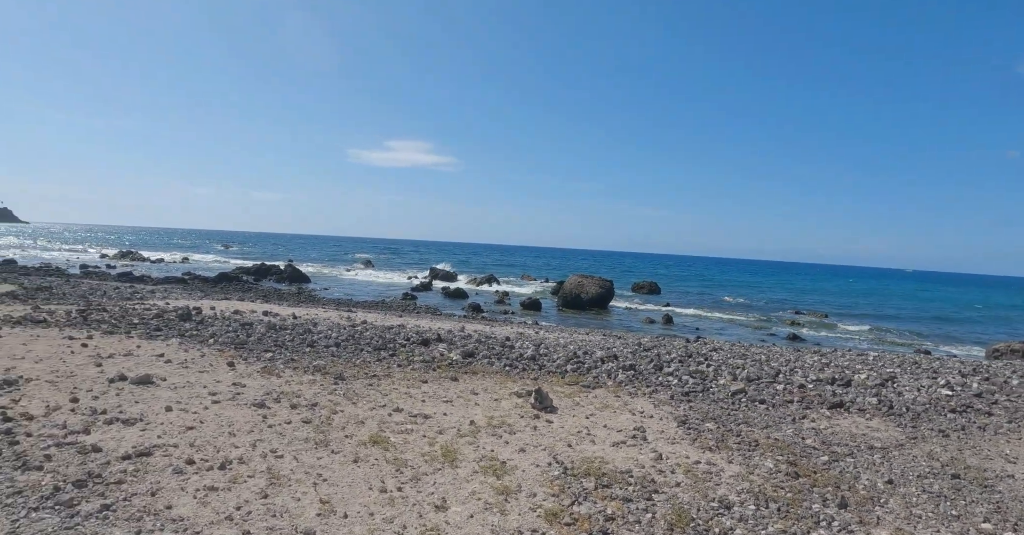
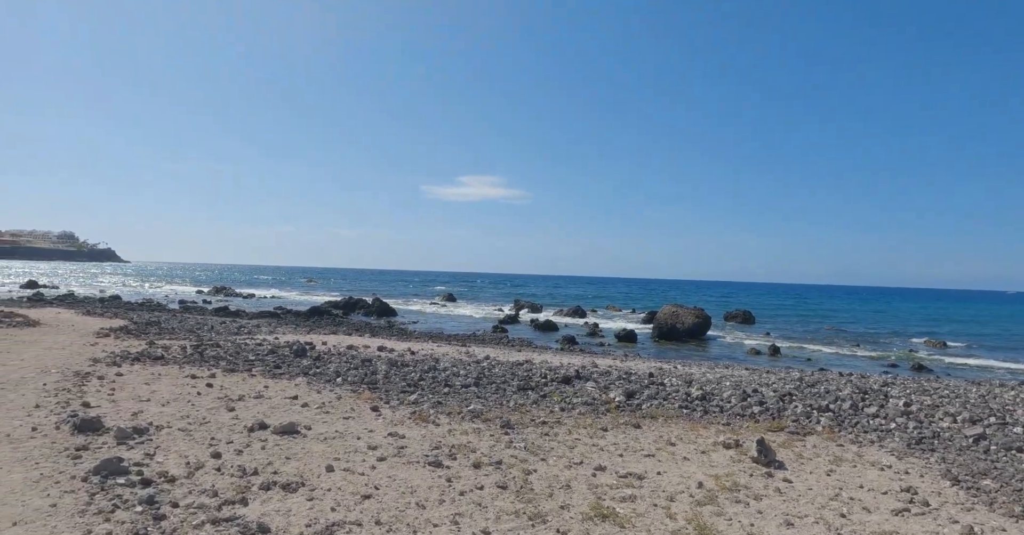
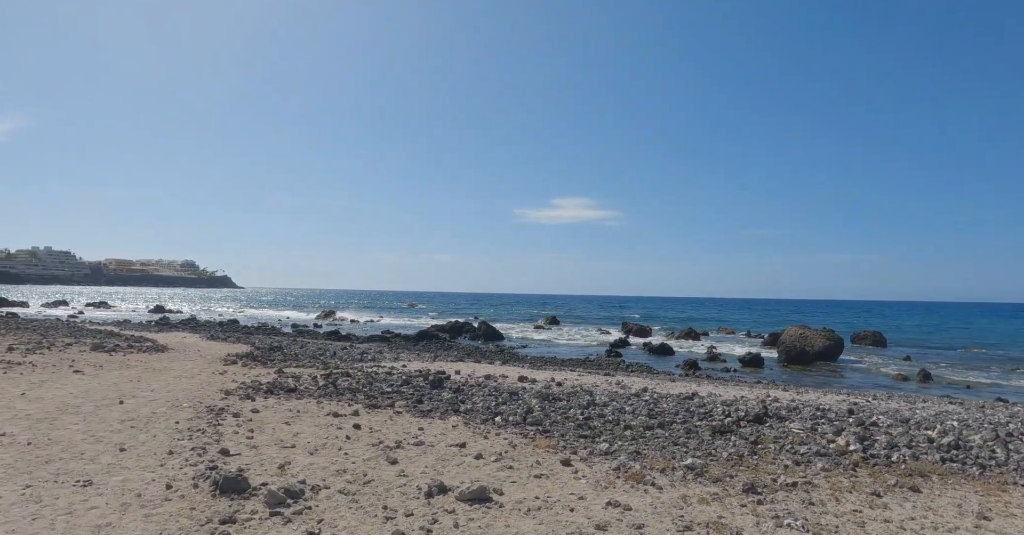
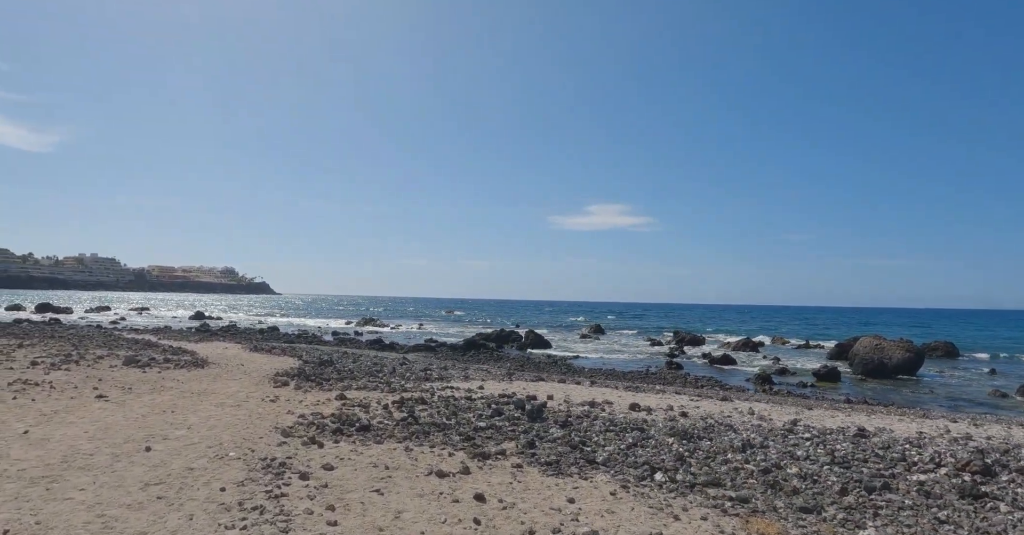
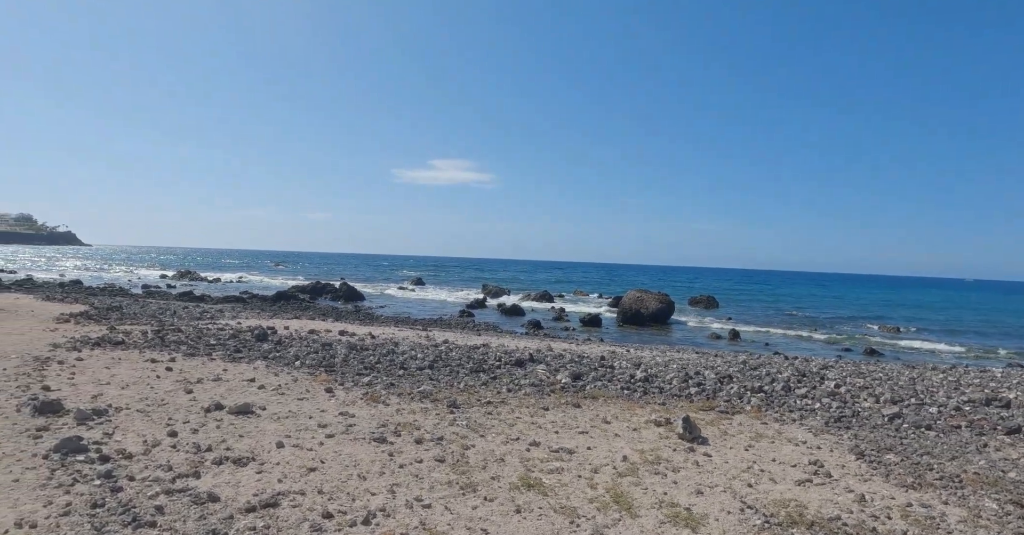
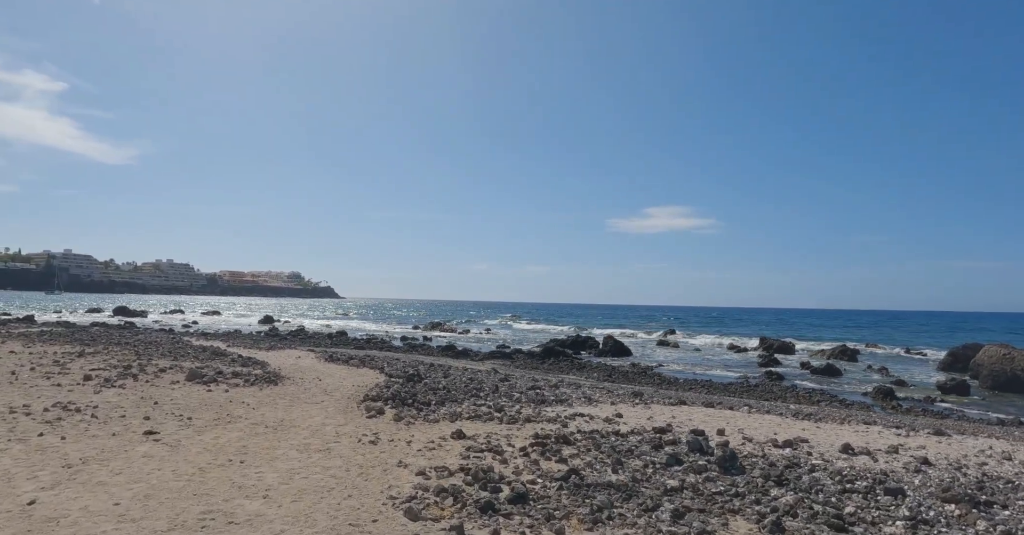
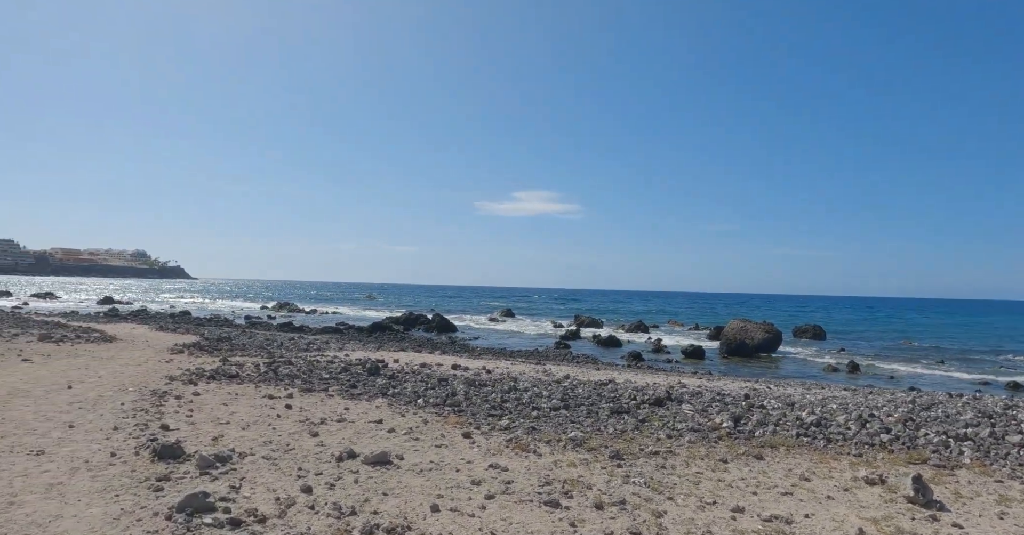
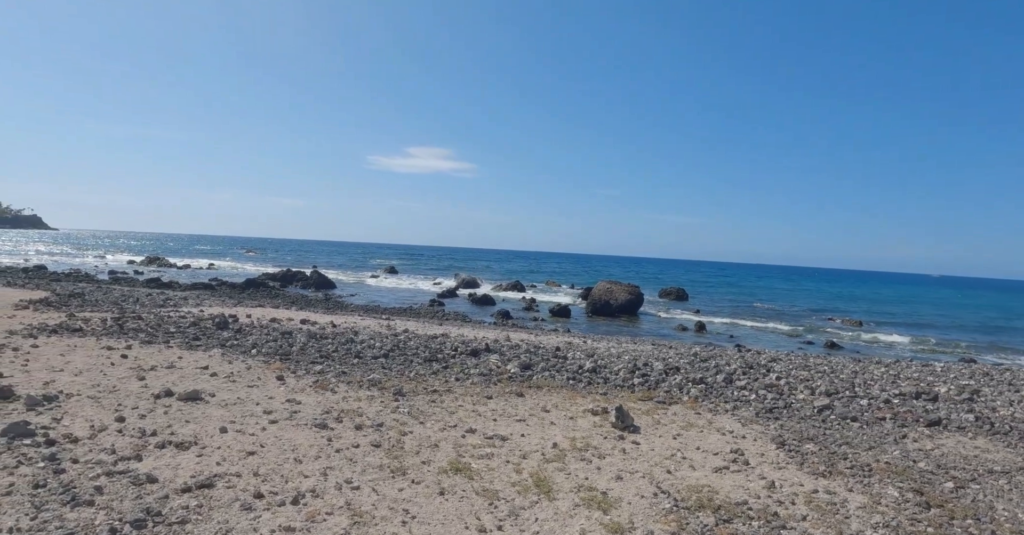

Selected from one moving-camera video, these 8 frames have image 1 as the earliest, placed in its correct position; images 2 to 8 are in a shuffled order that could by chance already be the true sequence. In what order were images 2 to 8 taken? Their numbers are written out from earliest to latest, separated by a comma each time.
8, 5, 2, 7, 3, 4, 6
